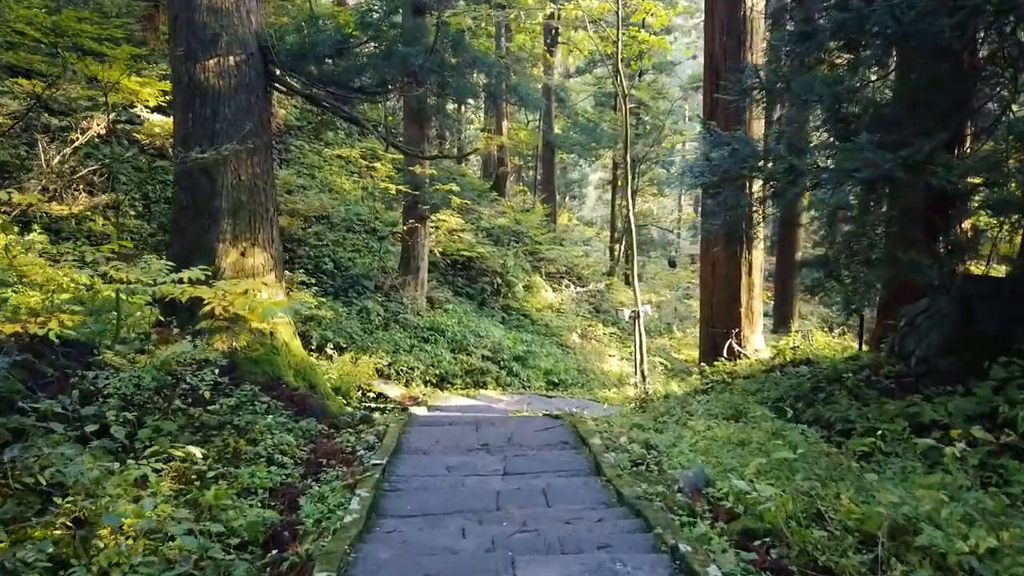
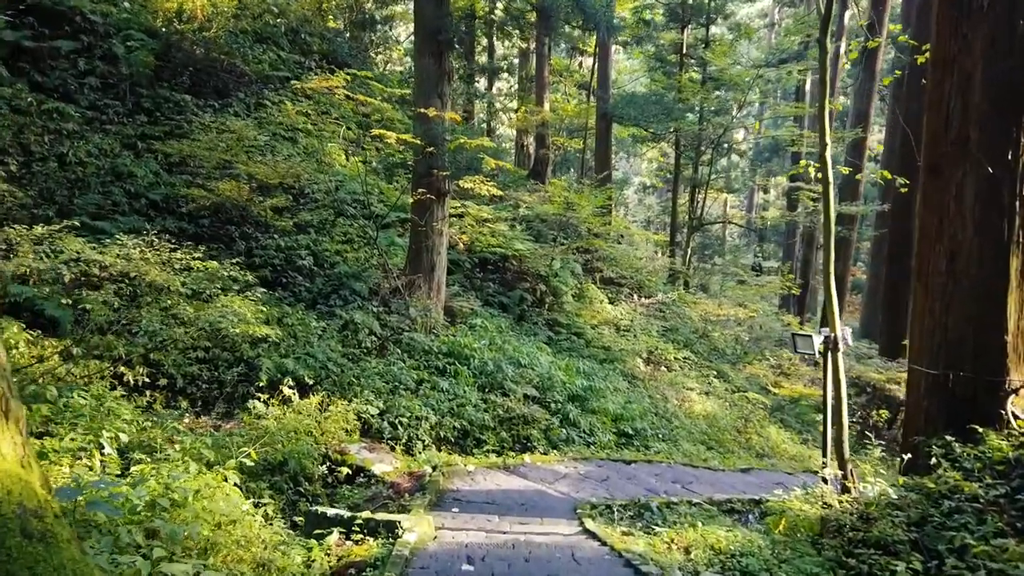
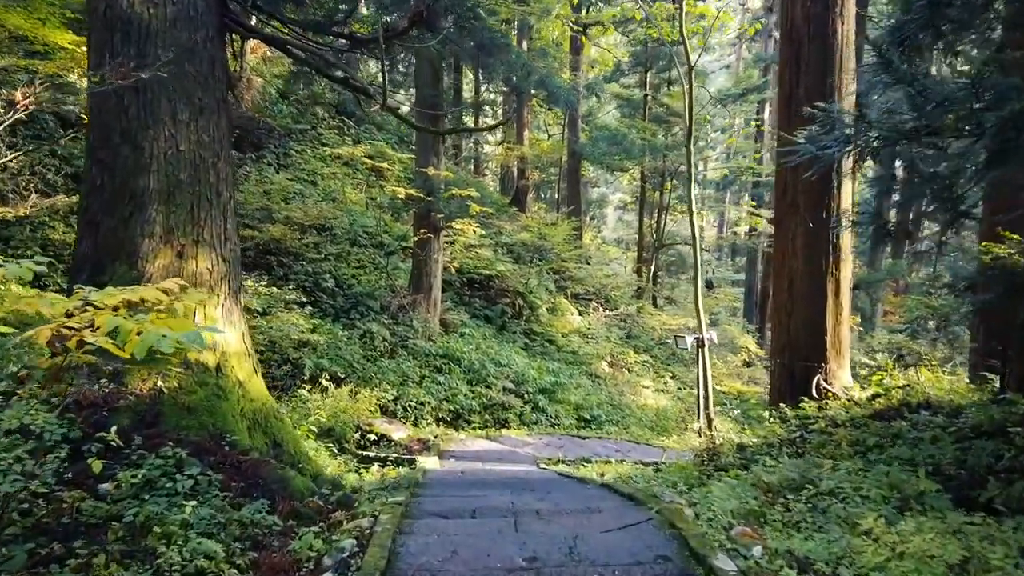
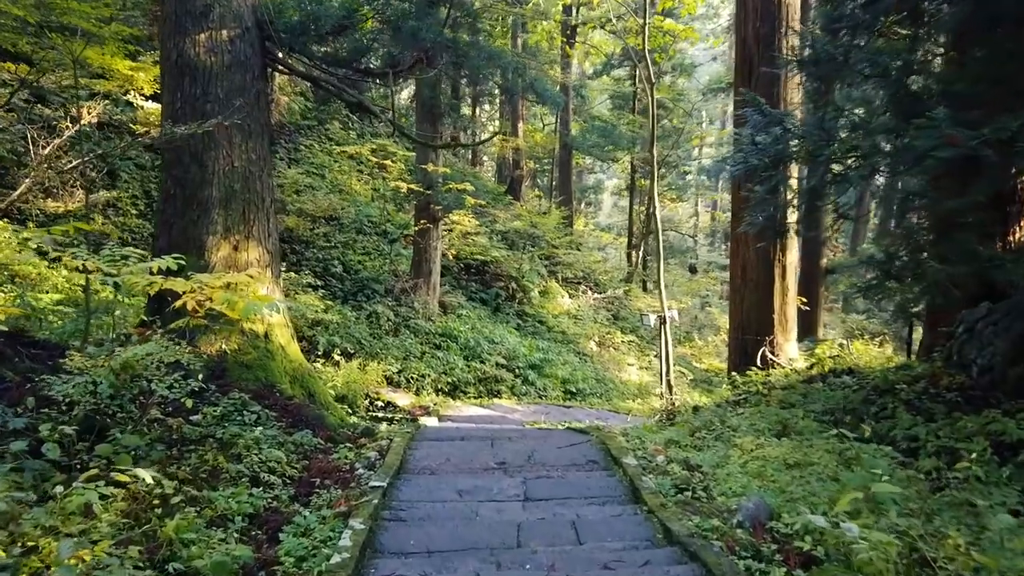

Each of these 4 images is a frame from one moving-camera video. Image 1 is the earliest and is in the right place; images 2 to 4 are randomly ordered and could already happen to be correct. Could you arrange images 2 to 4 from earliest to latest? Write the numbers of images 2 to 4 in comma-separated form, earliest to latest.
4, 3, 2
